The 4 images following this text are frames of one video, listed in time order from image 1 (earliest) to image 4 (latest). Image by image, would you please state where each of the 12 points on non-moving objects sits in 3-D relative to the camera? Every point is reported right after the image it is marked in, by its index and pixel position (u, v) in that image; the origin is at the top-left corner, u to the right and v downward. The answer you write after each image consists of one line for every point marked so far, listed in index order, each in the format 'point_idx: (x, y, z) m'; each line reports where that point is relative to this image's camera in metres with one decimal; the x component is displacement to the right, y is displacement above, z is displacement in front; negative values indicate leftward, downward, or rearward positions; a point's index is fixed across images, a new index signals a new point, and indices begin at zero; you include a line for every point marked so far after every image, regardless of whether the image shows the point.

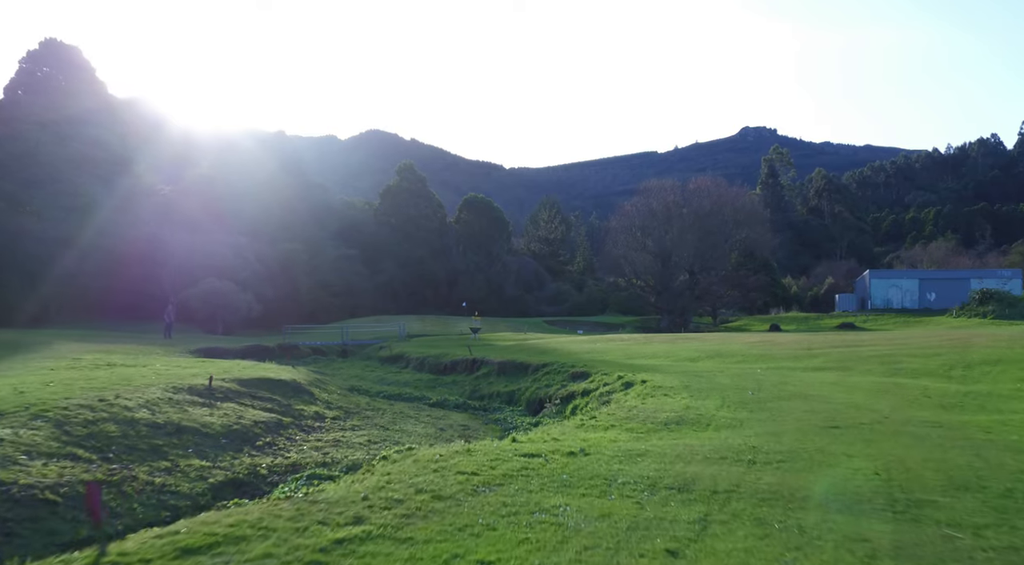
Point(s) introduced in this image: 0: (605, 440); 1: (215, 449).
0: (+1.5, -2.5, +12.3) m
1: (-5.2, -2.9, +14.0) m
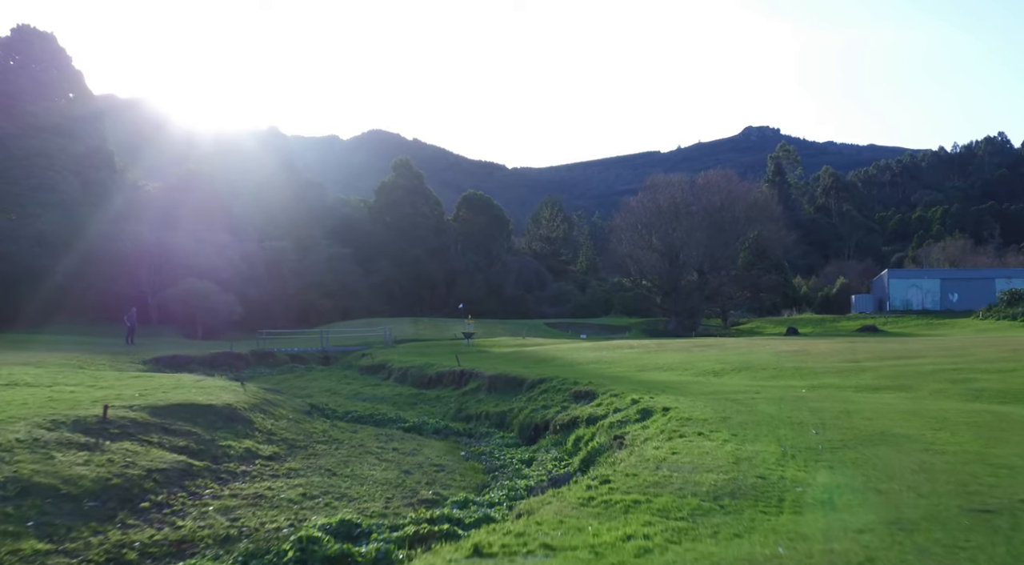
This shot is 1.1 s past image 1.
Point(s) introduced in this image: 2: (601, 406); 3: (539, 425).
0: (+1.2, -2.6, +8.3) m
1: (-5.5, -3.0, +9.9) m
2: (+2.0, -2.8, +17.9) m
3: (+0.7, -3.5, +19.5) m
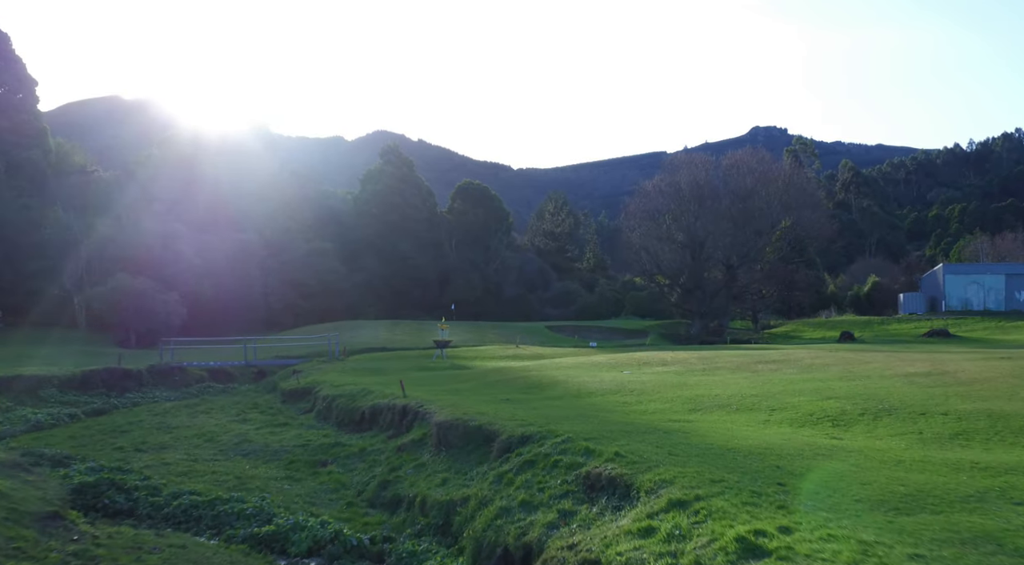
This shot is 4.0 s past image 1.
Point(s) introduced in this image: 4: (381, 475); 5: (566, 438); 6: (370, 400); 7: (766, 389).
0: (+0.4, -2.2, -2.1) m
1: (-6.3, -2.6, -0.4) m
2: (+1.3, -2.4, +7.5) m
3: (0.0, -3.1, +9.1) m
4: (-2.4, -3.5, +14.6) m
5: (+0.7, -2.4, +11.9) m
6: (-3.6, -2.9, +19.9) m
7: (+5.8, -2.4, +18.1) m
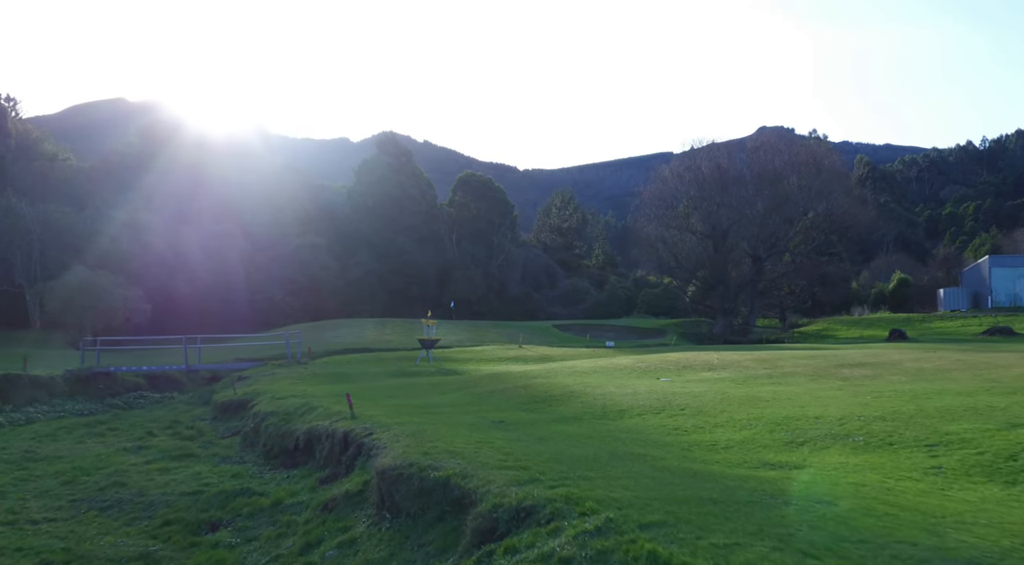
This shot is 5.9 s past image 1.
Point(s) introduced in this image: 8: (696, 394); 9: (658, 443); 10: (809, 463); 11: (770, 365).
0: (+0.2, -1.6, -7.9) m
1: (-6.5, -2.1, -6.2) m
2: (+1.2, -1.9, +1.7) m
3: (-0.1, -2.6, +3.3) m
4: (-2.5, -3.0, +8.8) m
5: (+0.6, -1.9, +6.1) m
6: (-3.6, -2.4, +14.1) m
7: (+5.7, -1.9, +12.2) m
8: (+3.3, -2.0, +14.5) m
9: (+1.8, -2.0, +10.0) m
10: (+3.3, -1.9, +8.8) m
11: (+5.9, -1.9, +18.4) m
